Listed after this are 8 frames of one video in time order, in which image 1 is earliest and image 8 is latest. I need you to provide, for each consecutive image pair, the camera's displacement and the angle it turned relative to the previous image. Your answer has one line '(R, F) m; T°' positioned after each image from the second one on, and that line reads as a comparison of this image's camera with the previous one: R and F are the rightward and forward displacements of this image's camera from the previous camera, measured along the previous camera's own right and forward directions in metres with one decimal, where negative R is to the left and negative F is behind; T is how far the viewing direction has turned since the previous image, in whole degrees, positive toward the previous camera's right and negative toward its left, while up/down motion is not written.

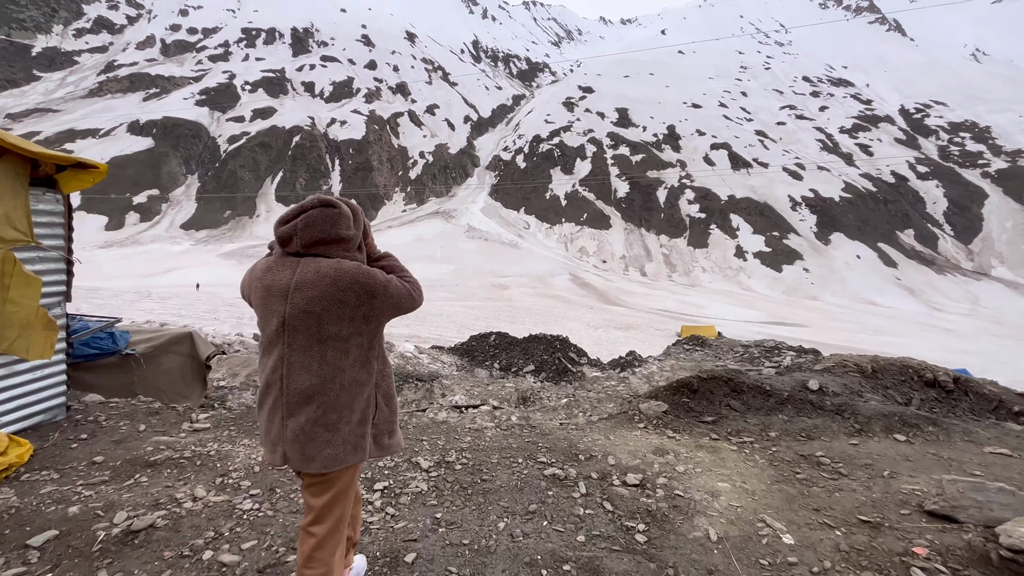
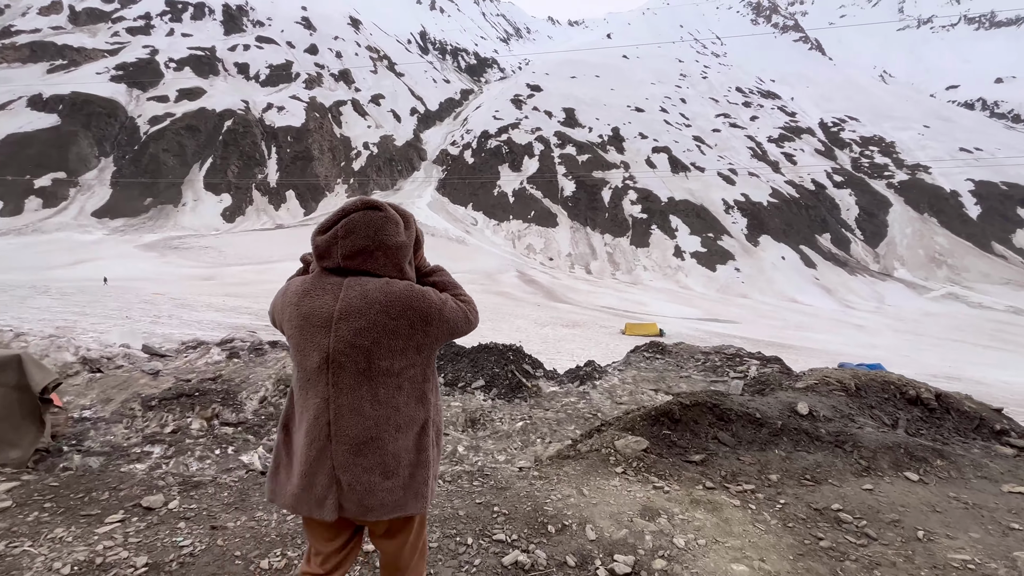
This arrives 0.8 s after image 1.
(0.0, +0.9) m; +7°
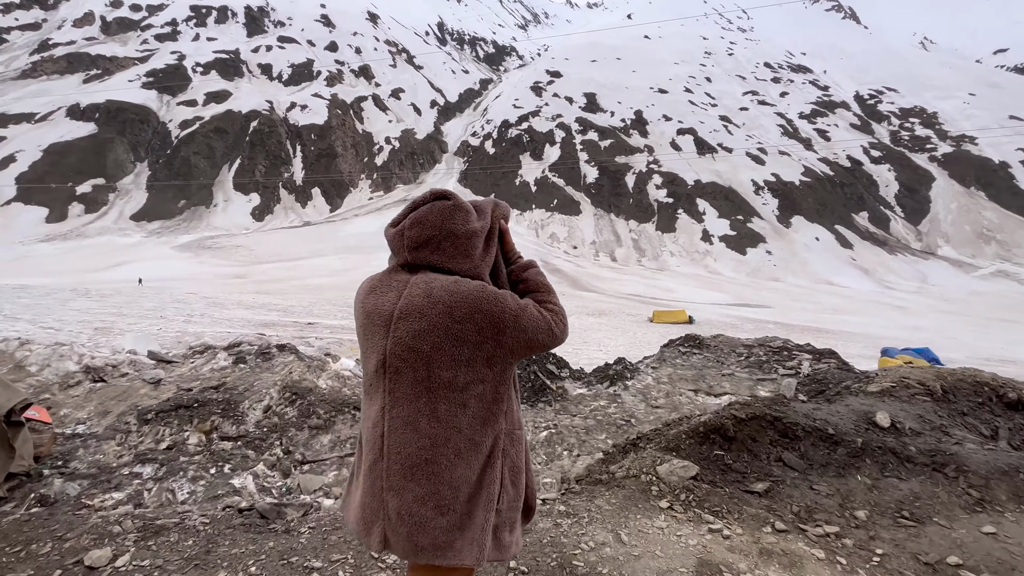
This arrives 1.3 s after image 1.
(+0.1, +0.6) m; -3°
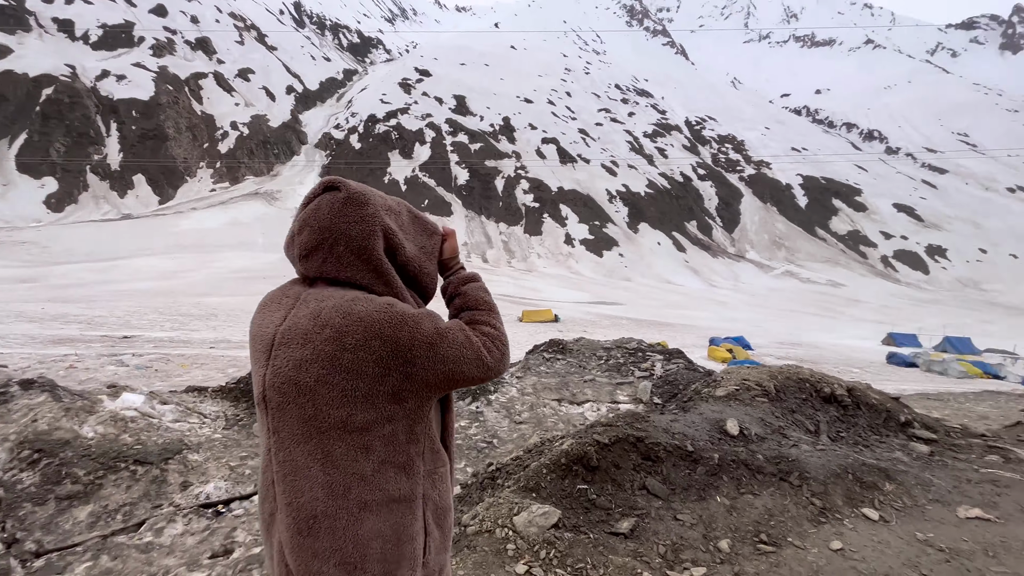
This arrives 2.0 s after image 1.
(+0.3, +0.6) m; +16°
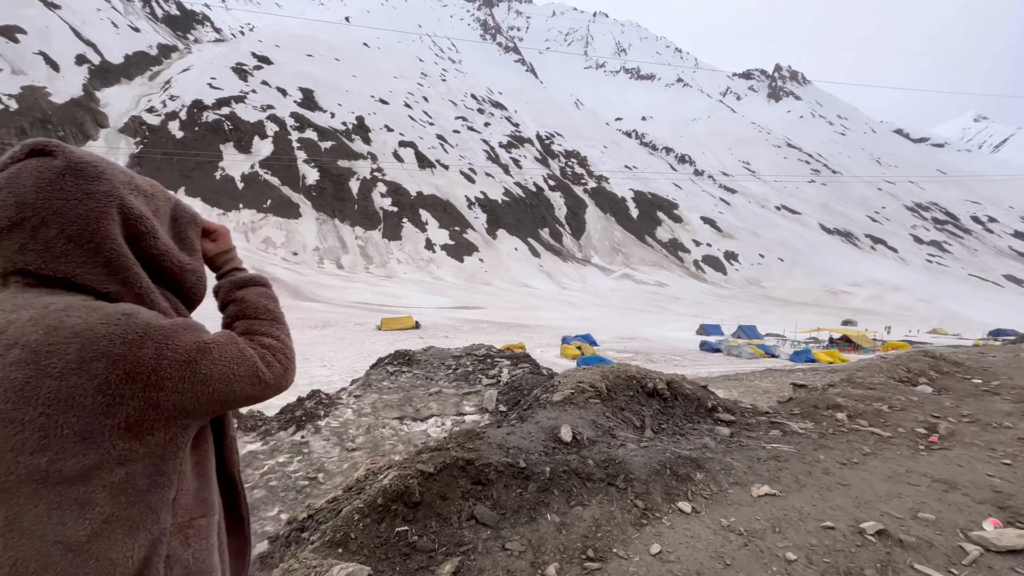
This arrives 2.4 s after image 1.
(+0.3, +0.3) m; +17°
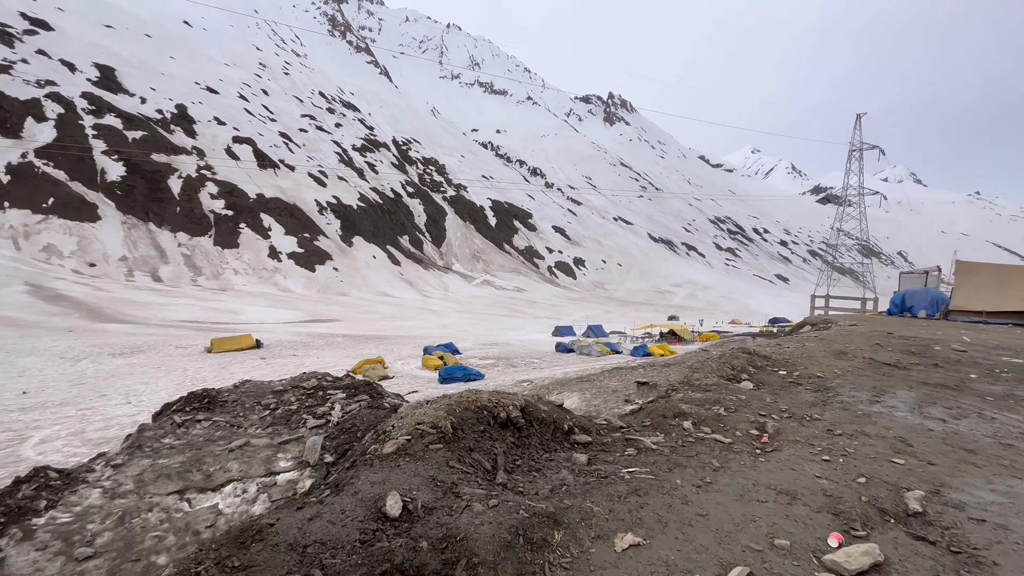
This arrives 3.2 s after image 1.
(+0.3, +0.8) m; +17°
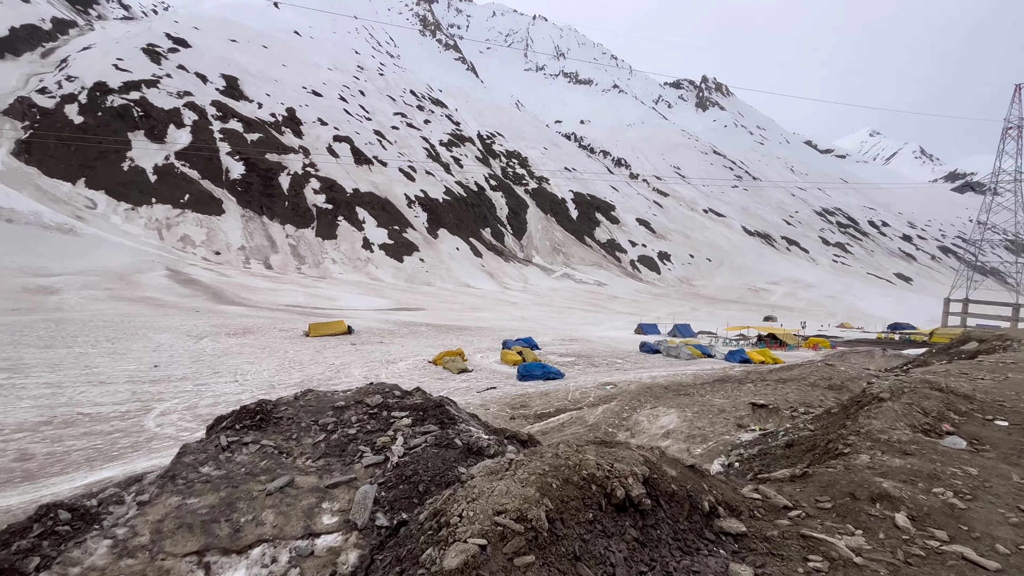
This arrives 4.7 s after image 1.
(-0.3, +1.4) m; -10°
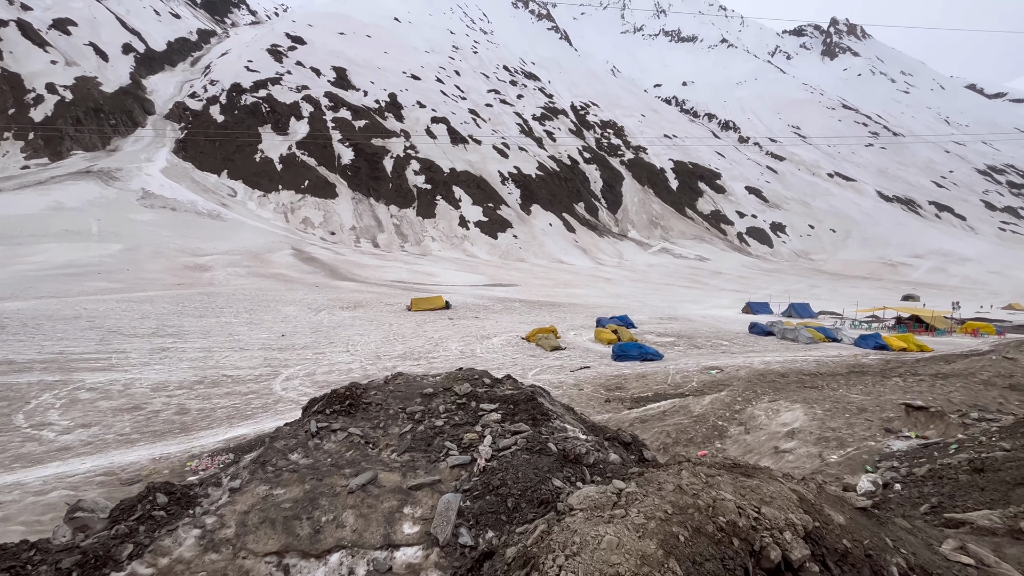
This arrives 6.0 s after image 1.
(-0.1, +0.7) m; -12°
